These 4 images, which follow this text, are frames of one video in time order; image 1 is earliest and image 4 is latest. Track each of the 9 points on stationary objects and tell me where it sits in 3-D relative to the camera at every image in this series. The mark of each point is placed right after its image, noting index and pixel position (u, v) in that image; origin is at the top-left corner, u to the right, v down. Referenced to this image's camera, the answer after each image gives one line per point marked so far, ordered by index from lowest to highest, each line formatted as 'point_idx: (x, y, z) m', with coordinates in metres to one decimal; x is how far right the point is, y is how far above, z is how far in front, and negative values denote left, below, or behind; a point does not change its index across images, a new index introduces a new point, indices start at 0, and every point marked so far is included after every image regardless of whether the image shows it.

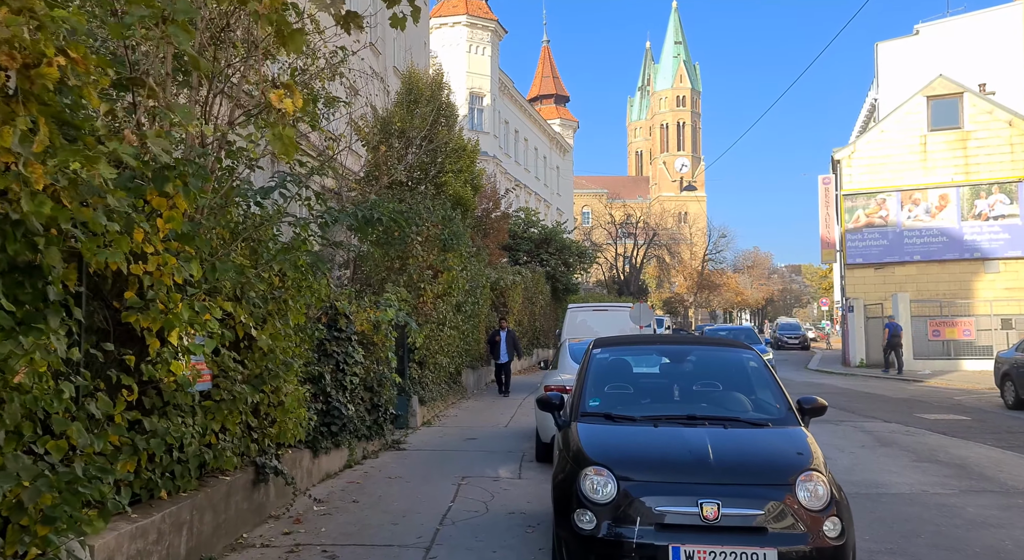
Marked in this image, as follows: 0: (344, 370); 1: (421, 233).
0: (-1.7, -0.9, +9.5) m
1: (-1.4, +0.7, +14.1) m
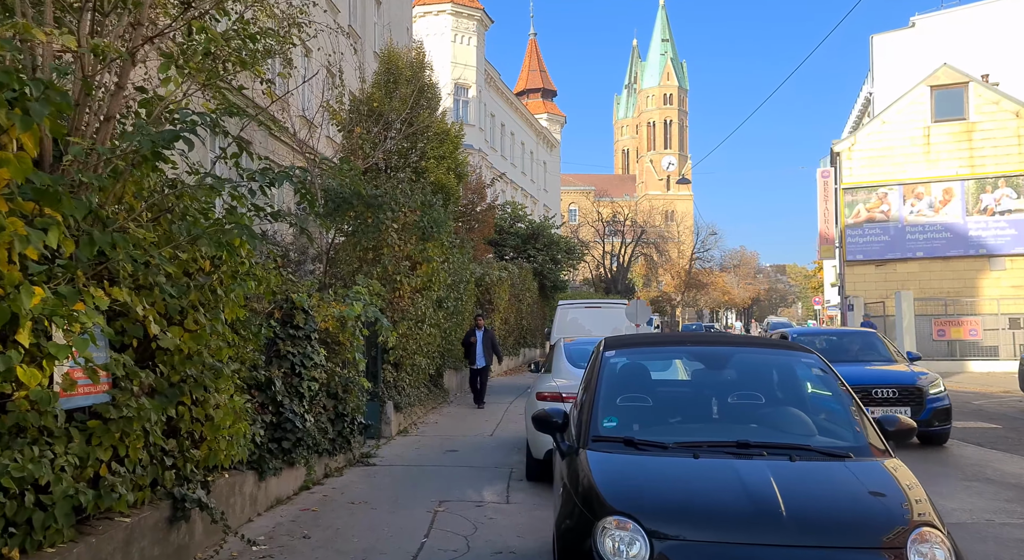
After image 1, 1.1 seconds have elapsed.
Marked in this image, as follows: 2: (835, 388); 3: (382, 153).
0: (-1.9, -0.8, +8.1) m
1: (-1.6, +0.8, +12.7) m
2: (+1.6, -0.5, +4.7) m
3: (-2.4, +2.3, +16.8) m
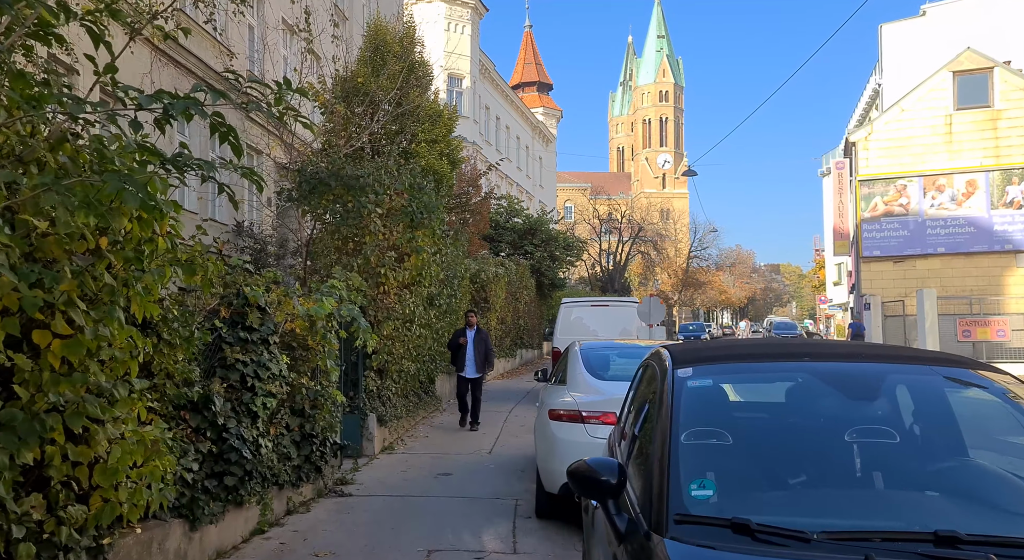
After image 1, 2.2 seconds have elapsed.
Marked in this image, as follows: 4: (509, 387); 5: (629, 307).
0: (-1.8, -0.7, +6.4) m
1: (-1.6, +0.9, +11.0) m
2: (+1.7, -0.5, +3.1) m
3: (-2.4, +2.4, +15.2) m
4: (-0.1, -2.3, +20.0) m
5: (+2.0, -0.5, +16.4) m
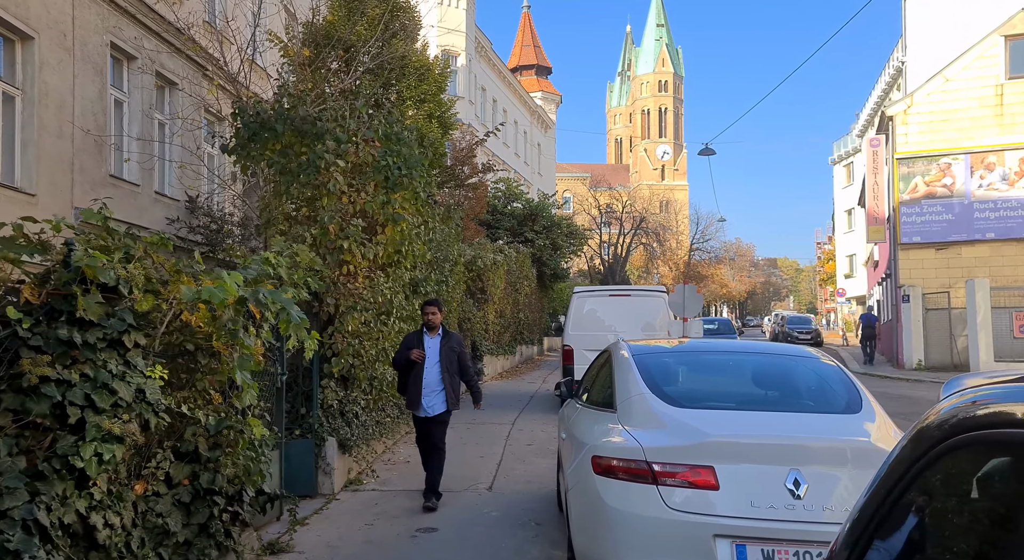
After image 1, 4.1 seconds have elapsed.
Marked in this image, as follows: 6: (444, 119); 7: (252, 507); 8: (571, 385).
0: (-1.7, -0.6, +3.7) m
1: (-1.5, +1.1, +8.2) m
2: (+1.8, -0.3, +0.3) m
3: (-2.3, +2.6, +12.4) m
4: (0.0, -2.1, +17.2) m
5: (+2.1, -0.3, +13.6) m
6: (-1.2, +2.8, +16.4) m
7: (-1.5, -1.3, +5.3) m
8: (+0.4, -0.8, +7.0) m
